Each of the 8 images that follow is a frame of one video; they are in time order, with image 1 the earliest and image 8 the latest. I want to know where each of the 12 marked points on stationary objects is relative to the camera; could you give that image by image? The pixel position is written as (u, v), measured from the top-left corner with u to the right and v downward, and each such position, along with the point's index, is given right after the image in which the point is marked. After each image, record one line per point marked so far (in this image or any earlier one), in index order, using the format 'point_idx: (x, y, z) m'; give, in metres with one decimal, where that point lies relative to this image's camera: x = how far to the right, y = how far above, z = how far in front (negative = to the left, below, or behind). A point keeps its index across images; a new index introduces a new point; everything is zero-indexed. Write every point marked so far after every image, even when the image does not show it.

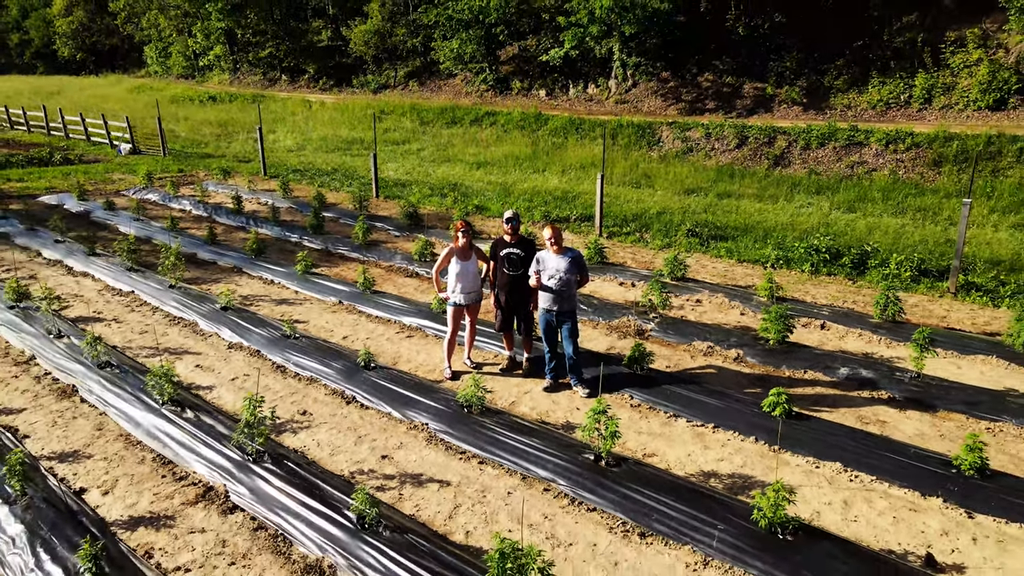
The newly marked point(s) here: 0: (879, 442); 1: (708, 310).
0: (+1.9, -0.8, +4.2) m
1: (+1.6, -0.2, +6.6) m
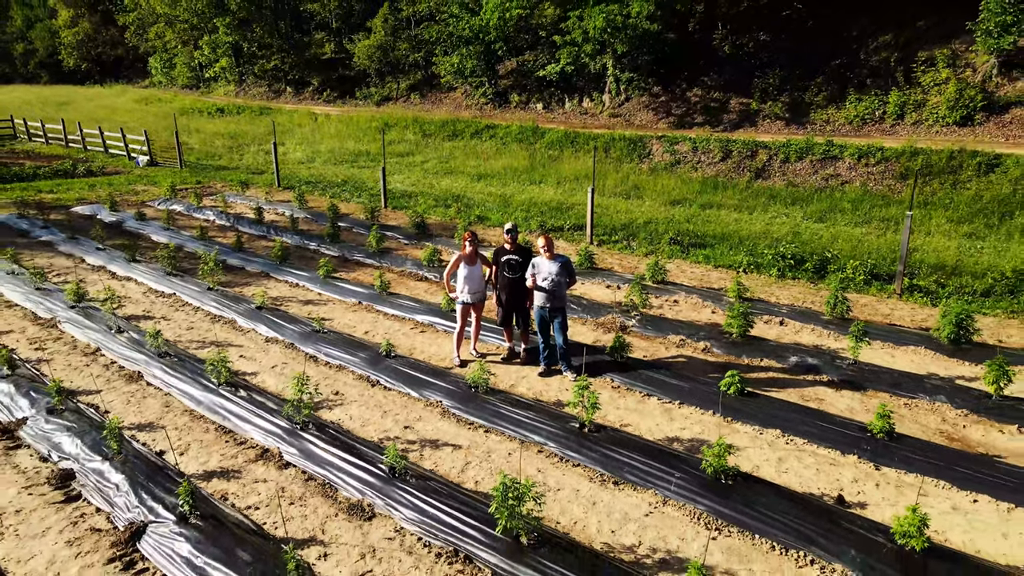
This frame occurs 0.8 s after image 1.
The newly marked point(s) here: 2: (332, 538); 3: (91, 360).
0: (+1.9, -0.8, +5.2) m
1: (+1.6, -0.2, +7.5) m
2: (-0.9, -1.3, +4.1) m
3: (-3.3, -0.6, +6.5) m
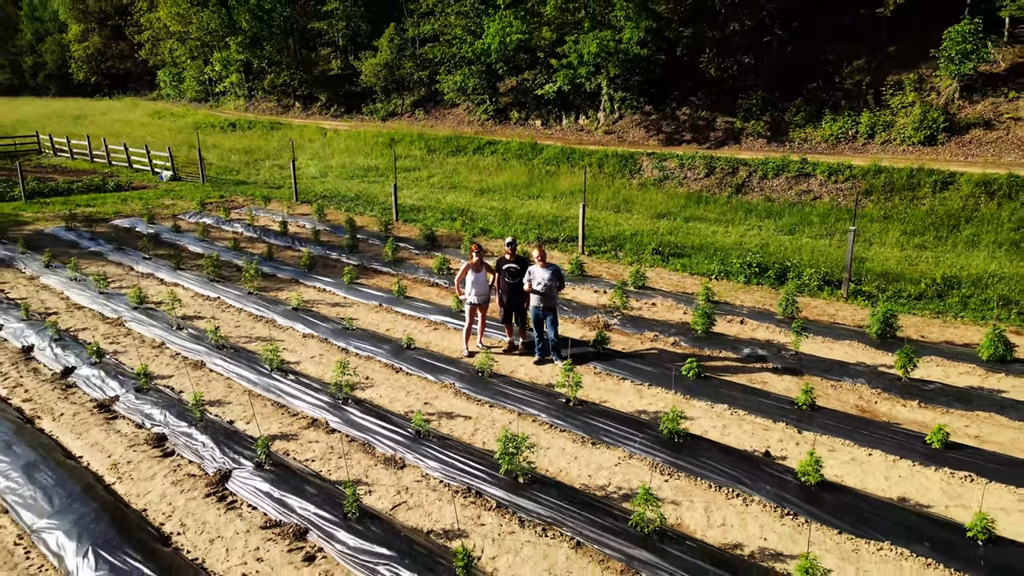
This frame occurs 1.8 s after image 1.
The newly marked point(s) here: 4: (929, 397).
0: (+1.9, -0.8, +6.4) m
1: (+1.6, -0.2, +8.8) m
2: (-0.9, -1.3, +5.3) m
3: (-3.3, -0.6, +7.7) m
4: (+3.3, -0.8, +6.3) m
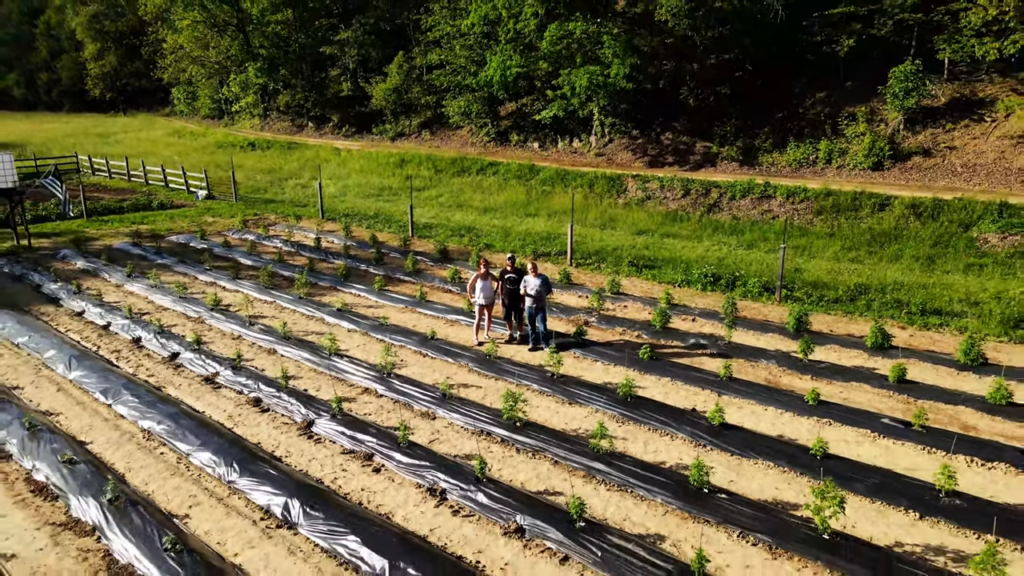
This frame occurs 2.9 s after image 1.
0: (+1.9, -0.9, +8.7) m
1: (+1.6, -0.3, +11.1) m
2: (-0.9, -1.3, +7.6) m
3: (-3.3, -0.7, +10.0) m
4: (+3.3, -0.9, +8.6) m
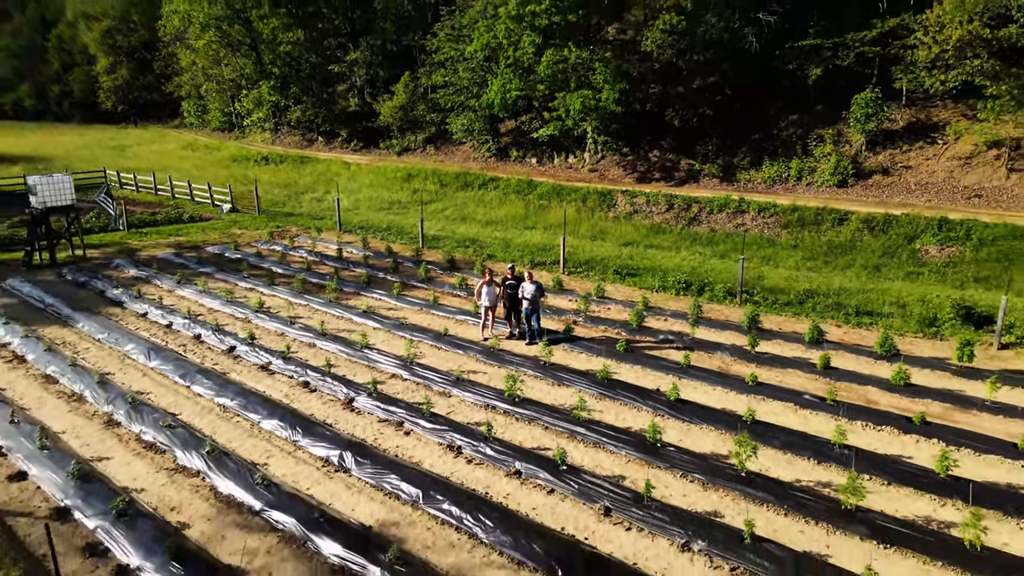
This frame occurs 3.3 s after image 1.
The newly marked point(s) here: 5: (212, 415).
0: (+1.9, -0.9, +10.7) m
1: (+1.6, -0.4, +13.0) m
2: (-0.9, -1.3, +9.5) m
3: (-3.3, -0.7, +11.9) m
4: (+3.3, -0.9, +10.5) m
5: (-3.4, -1.4, +9.2) m
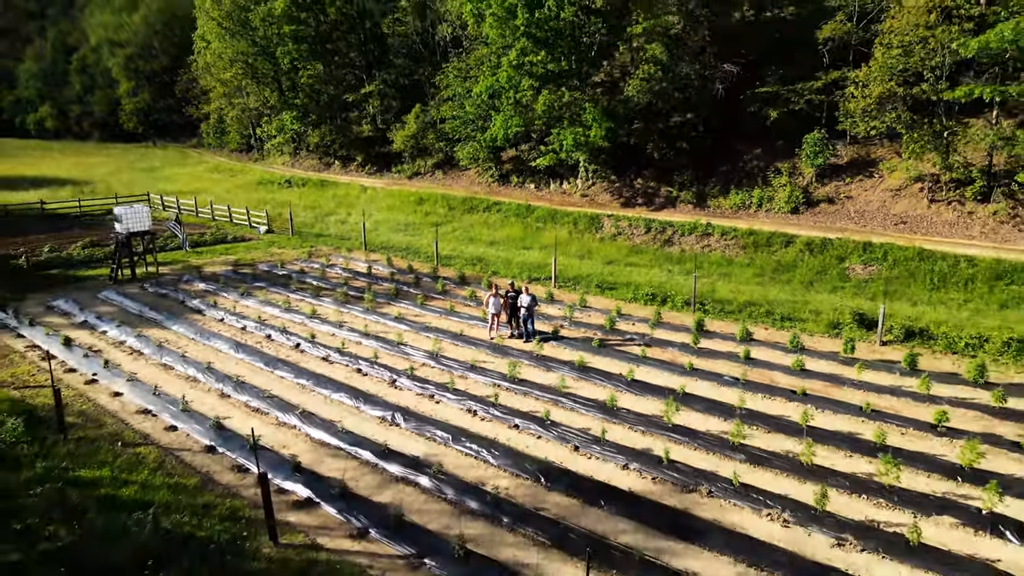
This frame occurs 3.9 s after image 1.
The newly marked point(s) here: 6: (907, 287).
0: (+1.9, -1.1, +14.1) m
1: (+1.6, -0.6, +16.5) m
2: (-0.9, -1.5, +13.0) m
3: (-3.3, -0.9, +15.4) m
4: (+3.3, -1.1, +14.0) m
5: (-3.4, -1.6, +12.7) m
6: (+8.6, 0.0, +17.6) m
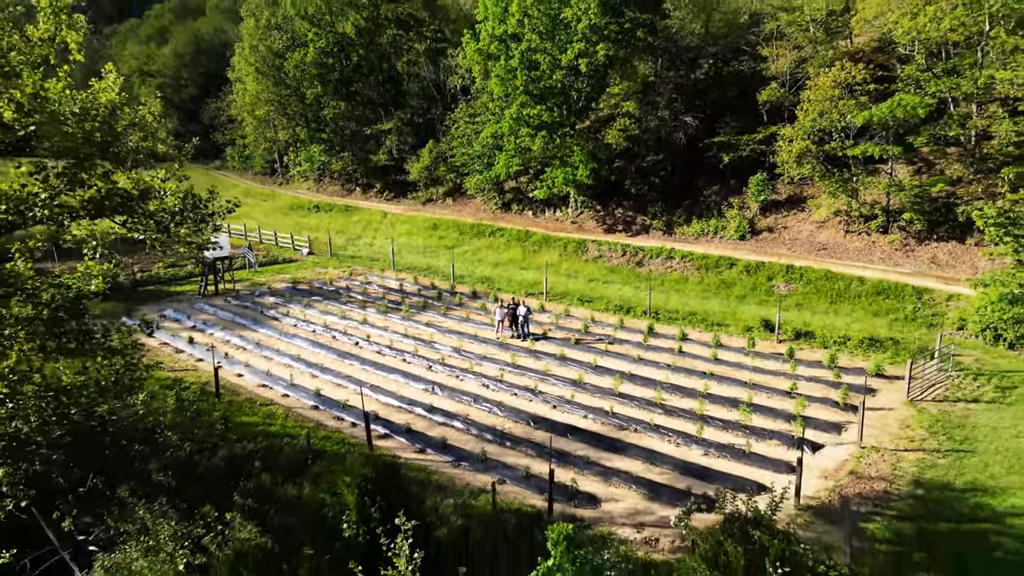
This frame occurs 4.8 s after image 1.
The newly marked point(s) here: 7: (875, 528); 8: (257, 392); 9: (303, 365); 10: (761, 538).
0: (+2.0, -1.5, +19.7) m
1: (+1.6, -1.0, +22.1) m
2: (-0.9, -1.8, +18.6) m
3: (-3.3, -1.3, +21.0) m
4: (+3.3, -1.4, +19.6) m
5: (-3.4, -1.9, +18.2) m
6: (+8.6, -0.4, +23.1) m
7: (+4.9, -3.2, +10.9) m
8: (-5.4, -2.2, +17.0) m
9: (-4.7, -1.8, +18.5) m
10: (+2.7, -2.7, +8.8) m
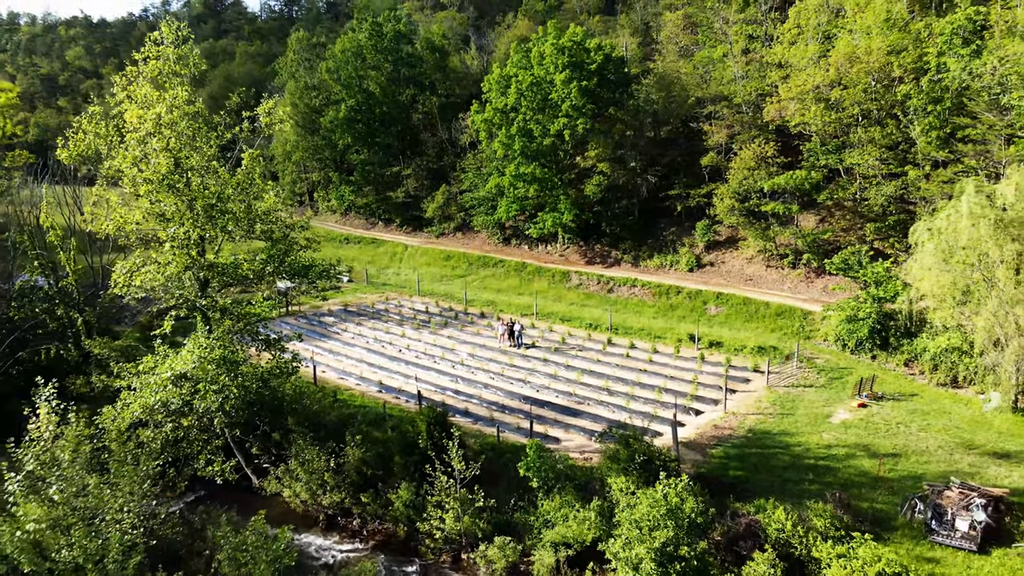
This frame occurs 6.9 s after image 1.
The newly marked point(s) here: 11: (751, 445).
0: (+1.9, -2.3, +28.0) m
1: (+1.6, -1.8, +30.4) m
2: (-1.0, -2.6, +26.9) m
3: (-3.4, -2.1, +29.3) m
4: (+3.2, -2.2, +27.9) m
5: (-3.4, -2.7, +26.5) m
6: (+8.5, -1.2, +31.4) m
7: (+4.8, -3.9, +19.2) m
8: (-5.4, -3.0, +25.3) m
9: (-4.8, -2.6, +26.8) m
10: (+2.6, -3.3, +17.0) m
11: (+5.7, -3.8, +19.6) m
